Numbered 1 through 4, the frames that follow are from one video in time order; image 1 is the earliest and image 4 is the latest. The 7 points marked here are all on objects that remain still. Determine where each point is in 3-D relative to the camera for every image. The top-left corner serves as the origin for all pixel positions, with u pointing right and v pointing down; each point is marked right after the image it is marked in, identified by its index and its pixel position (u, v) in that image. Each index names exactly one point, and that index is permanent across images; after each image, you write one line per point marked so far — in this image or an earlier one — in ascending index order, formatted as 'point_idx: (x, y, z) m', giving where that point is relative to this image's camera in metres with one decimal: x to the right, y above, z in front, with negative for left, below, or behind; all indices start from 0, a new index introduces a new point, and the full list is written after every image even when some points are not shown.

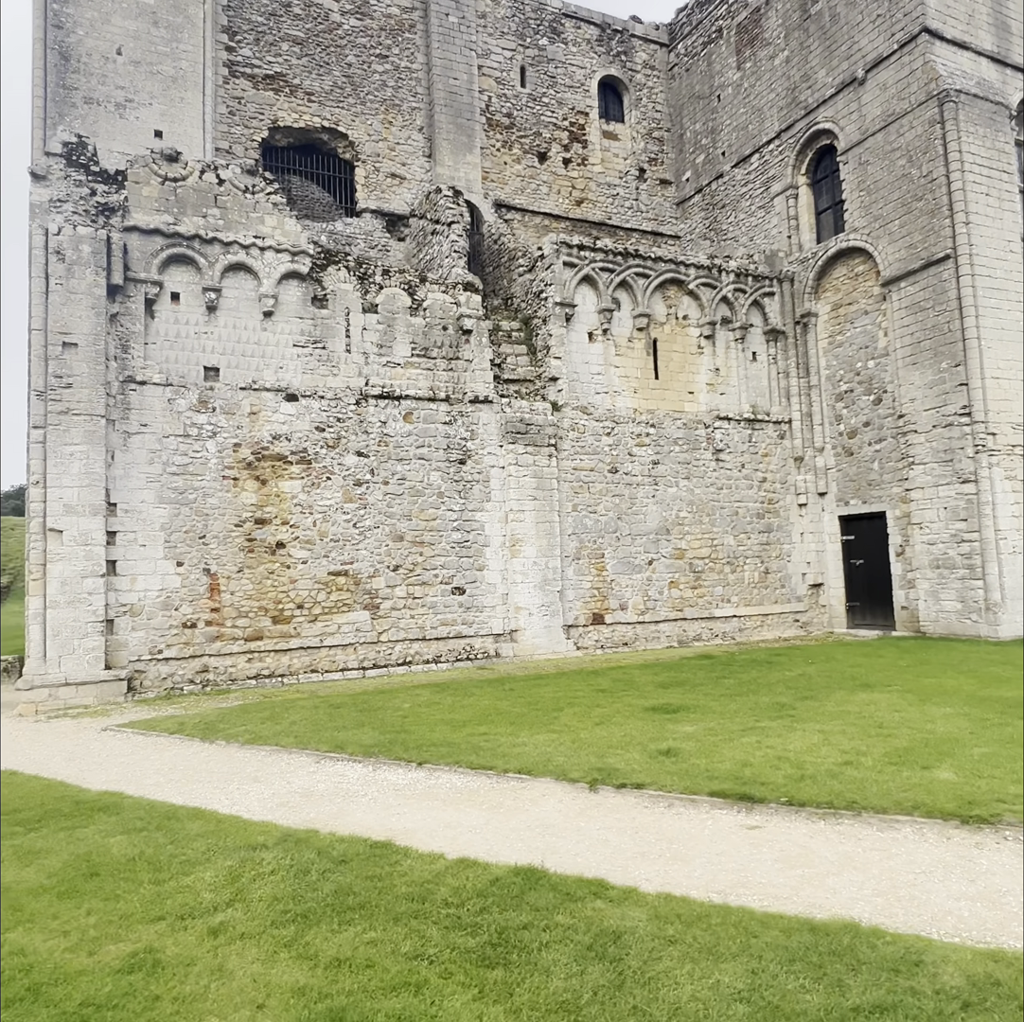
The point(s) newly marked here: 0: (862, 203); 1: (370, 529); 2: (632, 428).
0: (+6.4, +5.6, +14.7) m
1: (-2.1, -0.3, +12.1) m
2: (+2.1, +1.5, +14.3) m
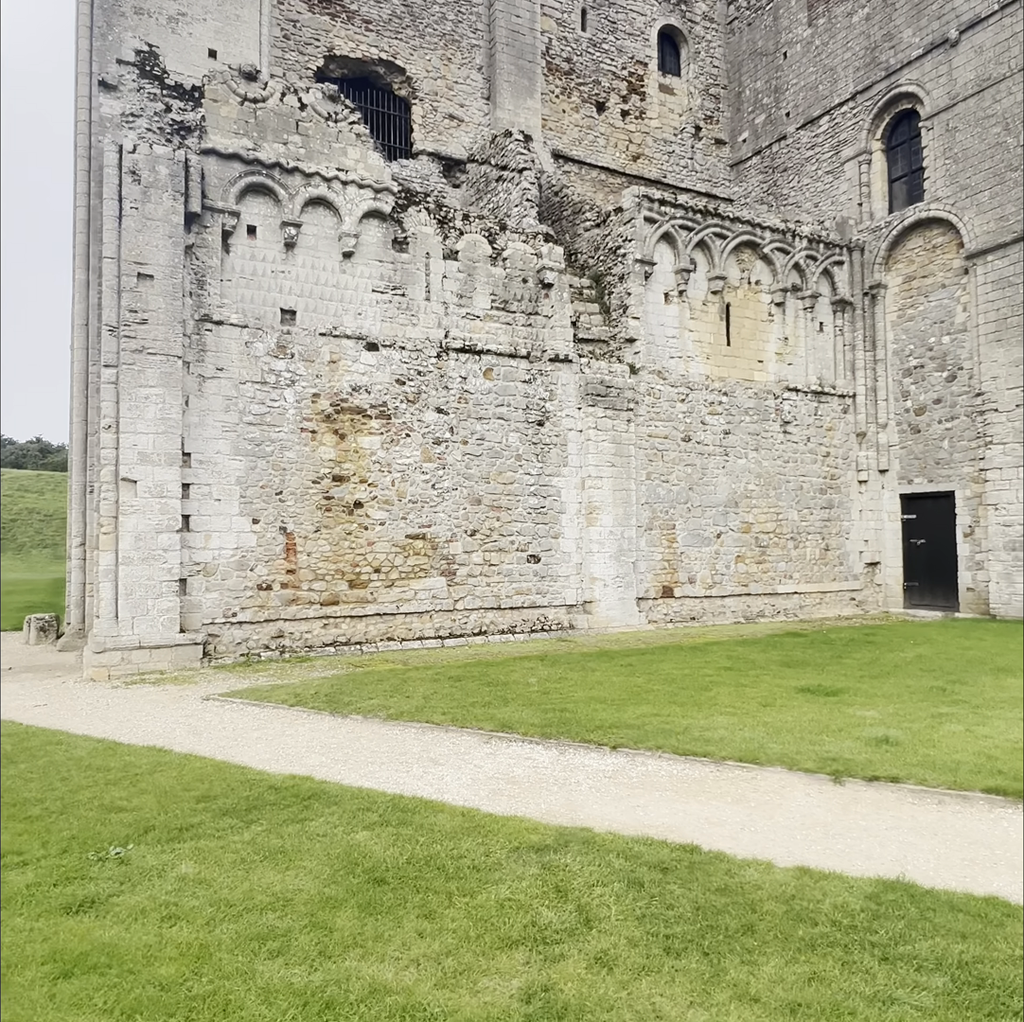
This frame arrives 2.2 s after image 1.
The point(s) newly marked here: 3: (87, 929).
0: (+7.7, +6.0, +14.2) m
1: (-0.9, +0.3, +11.4) m
2: (+3.3, +2.0, +13.8) m
3: (-1.6, -1.6, +3.1) m
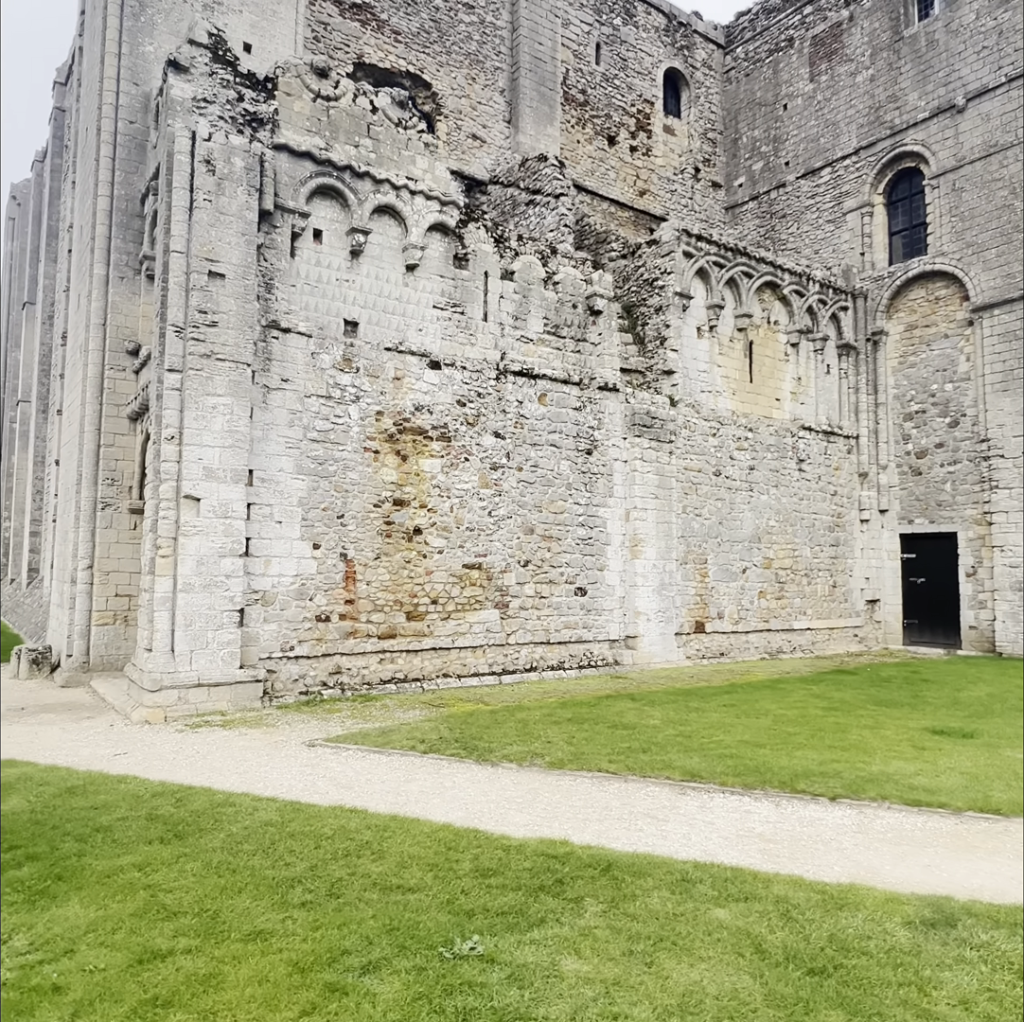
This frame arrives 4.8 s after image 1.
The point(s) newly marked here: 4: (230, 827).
0: (+8.2, +5.2, +15.0) m
1: (-0.1, -0.1, +10.9) m
2: (+3.8, +1.4, +13.8) m
3: (+0.2, -1.7, +2.5) m
4: (-1.5, -1.7, +4.4) m
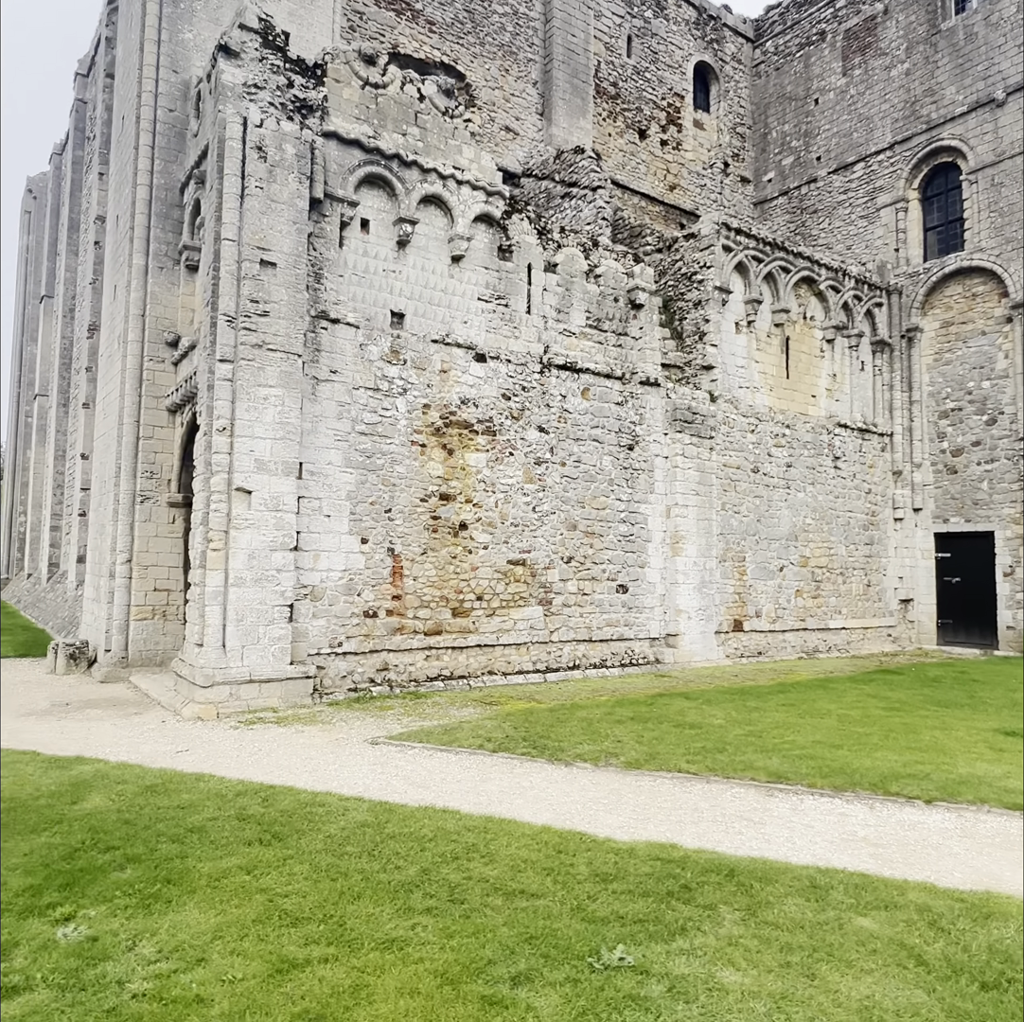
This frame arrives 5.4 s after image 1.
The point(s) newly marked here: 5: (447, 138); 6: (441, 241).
0: (+8.8, +5.3, +14.8) m
1: (+0.5, 0.0, +10.7) m
2: (+4.4, +1.4, +13.7) m
3: (+0.7, -1.7, +2.4) m
4: (-1.0, -1.7, +4.3) m
5: (-0.9, +4.7, +10.1) m
6: (-0.9, +3.4, +10.1) m
